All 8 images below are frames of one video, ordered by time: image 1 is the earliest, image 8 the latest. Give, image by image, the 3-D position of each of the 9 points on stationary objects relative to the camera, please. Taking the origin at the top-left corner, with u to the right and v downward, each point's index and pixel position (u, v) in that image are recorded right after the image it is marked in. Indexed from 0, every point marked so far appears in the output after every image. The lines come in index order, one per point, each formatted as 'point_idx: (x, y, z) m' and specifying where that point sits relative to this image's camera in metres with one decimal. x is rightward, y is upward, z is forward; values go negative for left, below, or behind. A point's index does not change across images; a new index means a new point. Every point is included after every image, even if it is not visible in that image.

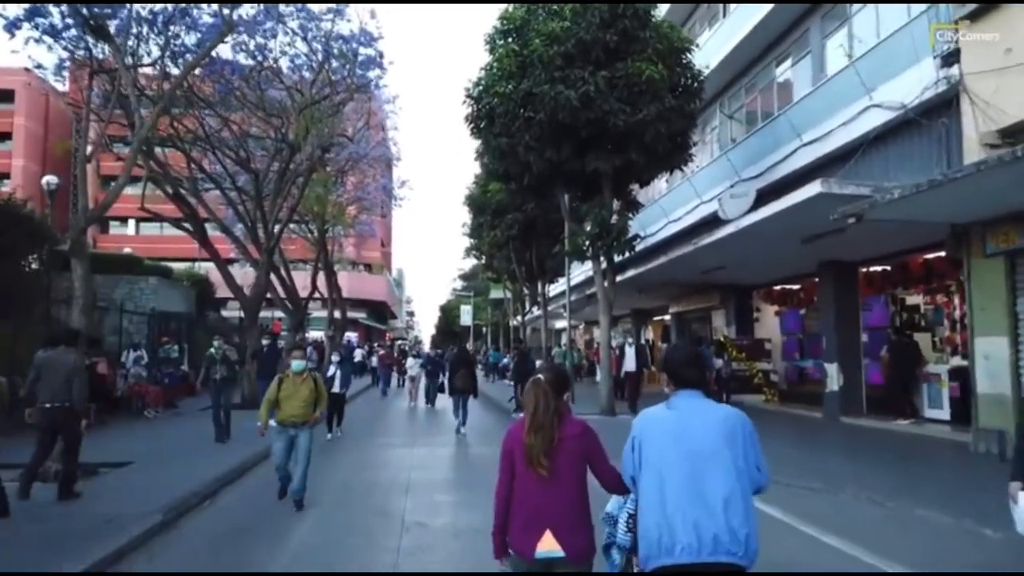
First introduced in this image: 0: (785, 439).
0: (+5.0, -2.8, +18.0) m
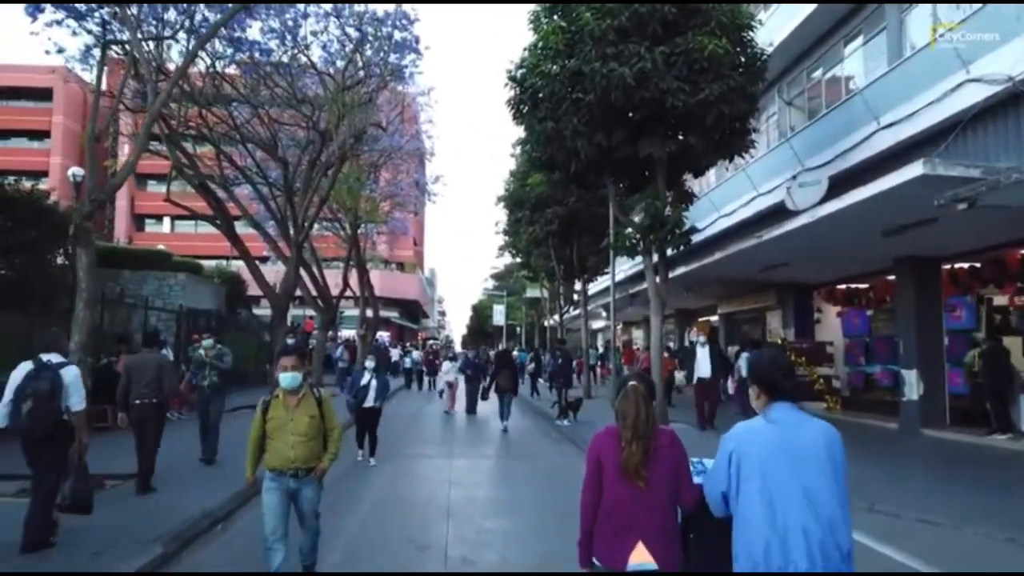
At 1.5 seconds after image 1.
0: (+5.7, -2.8, +16.2) m
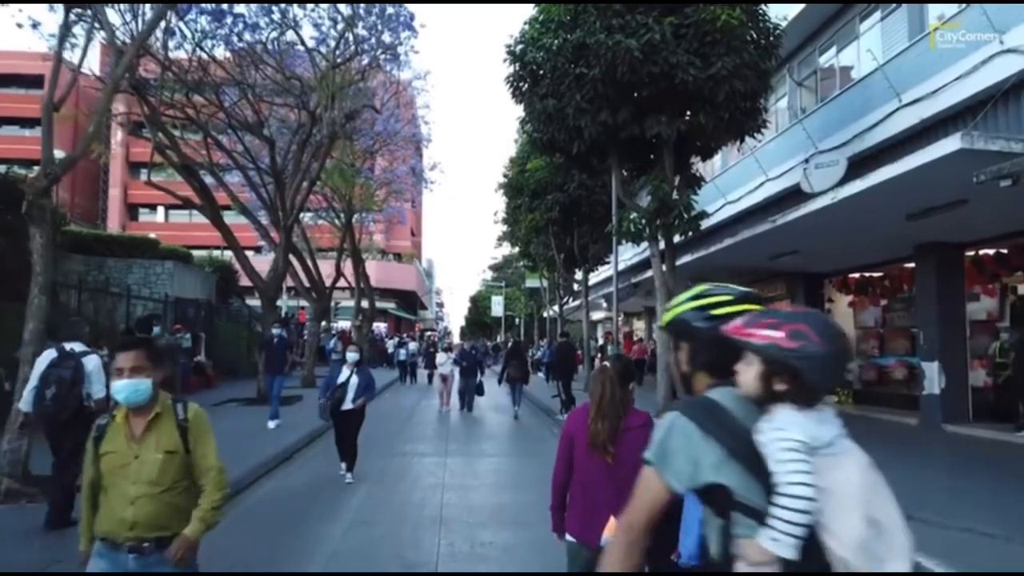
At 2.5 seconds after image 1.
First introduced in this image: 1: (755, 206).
0: (+5.7, -2.6, +15.3) m
1: (+4.6, +1.6, +19.0) m
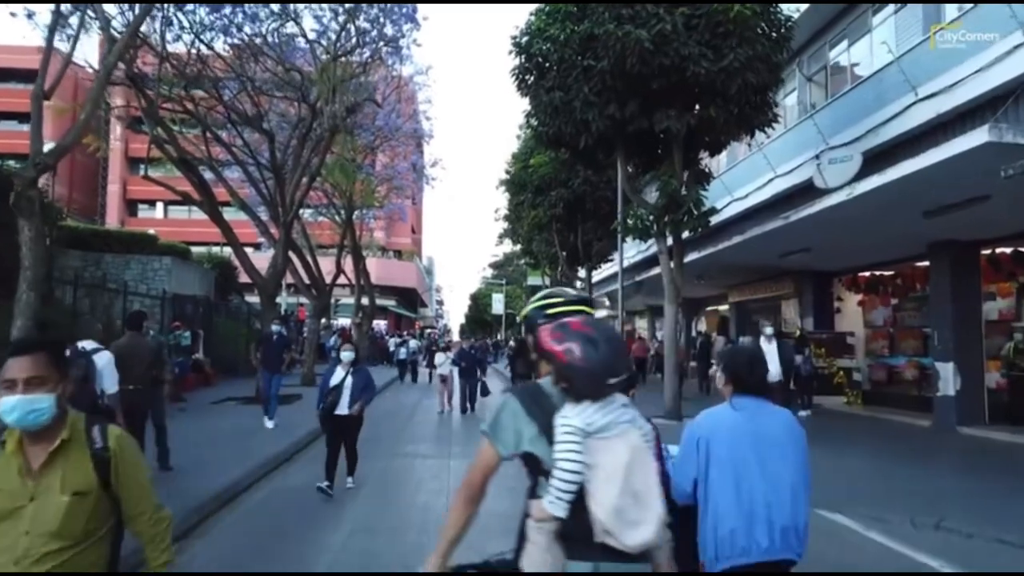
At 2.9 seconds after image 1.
0: (+5.8, -2.6, +14.9) m
1: (+4.7, +1.6, +18.6) m
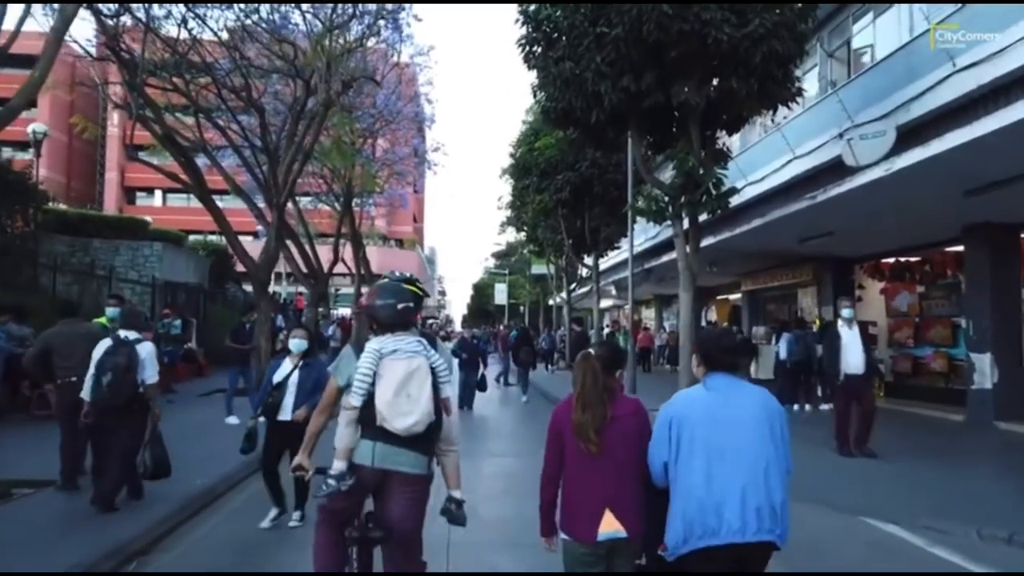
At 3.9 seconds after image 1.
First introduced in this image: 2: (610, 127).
0: (+5.9, -2.4, +13.9) m
1: (+4.8, +1.9, +17.5) m
2: (+1.7, +2.8, +17.3) m
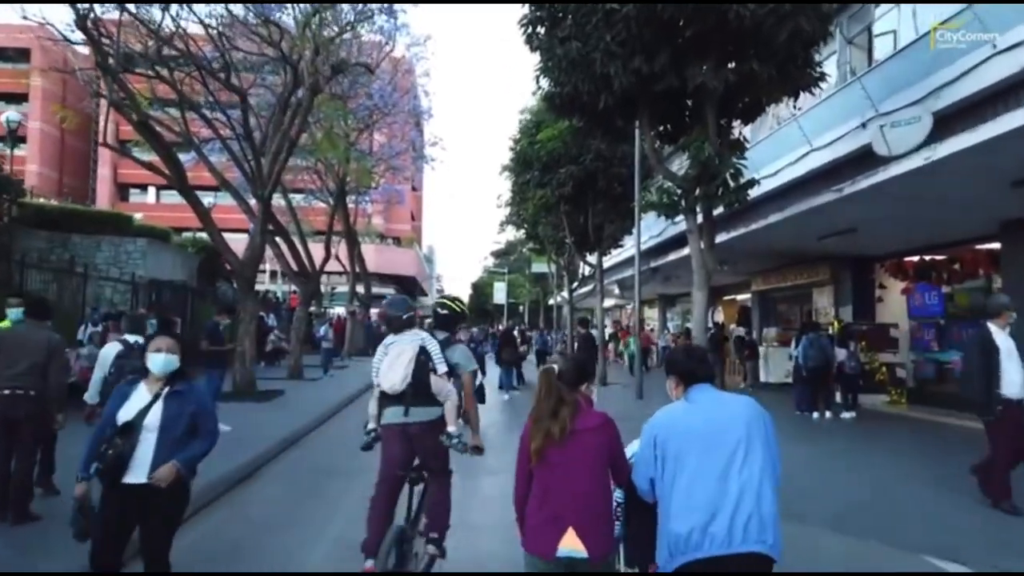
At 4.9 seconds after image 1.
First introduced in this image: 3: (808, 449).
0: (+5.9, -2.4, +12.7) m
1: (+4.8, +1.9, +16.3) m
2: (+1.7, +2.8, +16.1) m
3: (+4.7, -2.6, +15.9) m
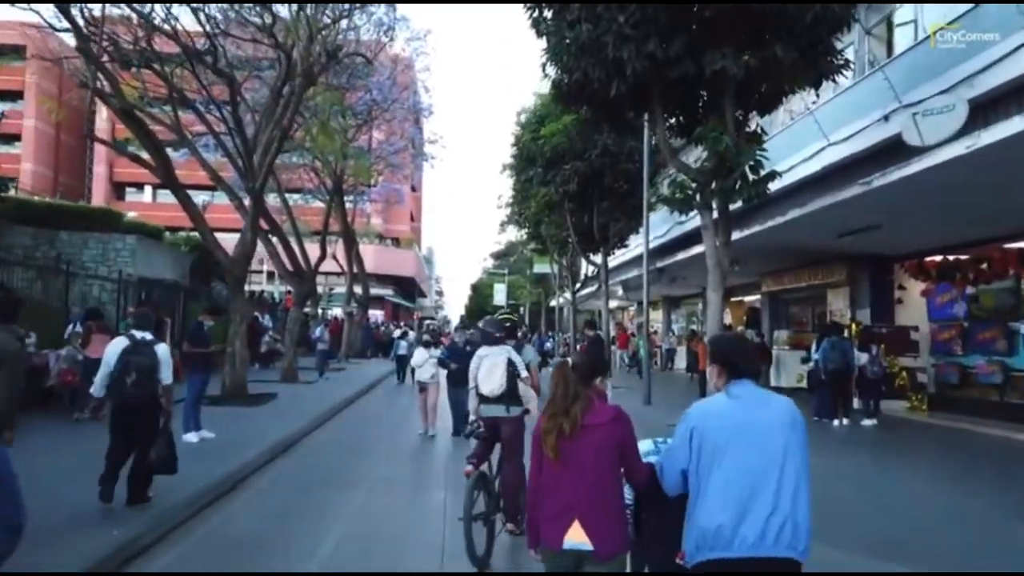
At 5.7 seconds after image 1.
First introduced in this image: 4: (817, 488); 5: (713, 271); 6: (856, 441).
0: (+5.9, -2.4, +11.8) m
1: (+4.9, +1.9, +15.5) m
2: (+1.8, +2.8, +15.2) m
3: (+4.8, -2.6, +15.0) m
4: (+3.9, -2.5, +12.8) m
5: (+3.0, +0.3, +14.9) m
6: (+5.6, -2.5, +16.1) m
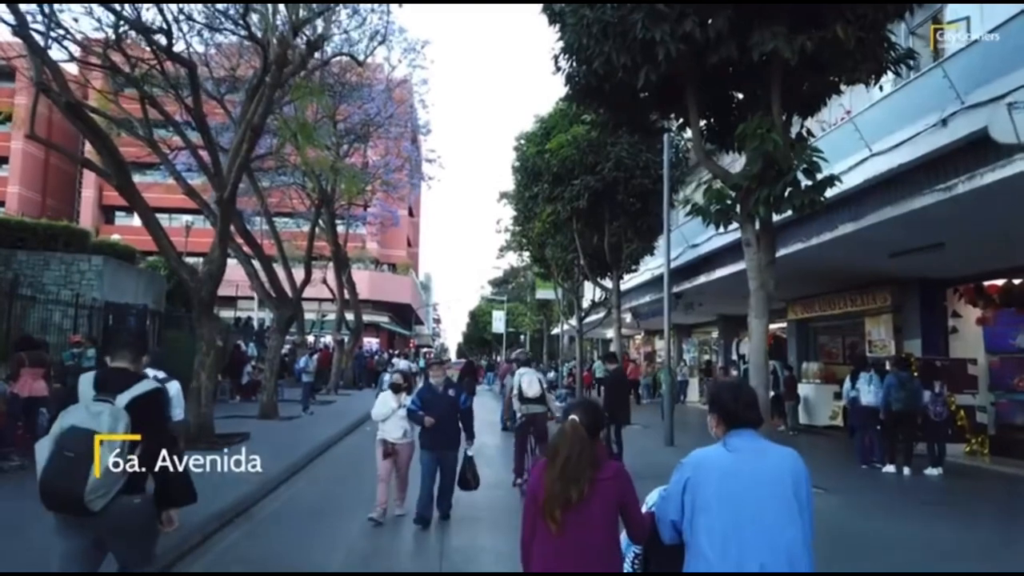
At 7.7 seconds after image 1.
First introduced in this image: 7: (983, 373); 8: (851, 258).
0: (+6.0, -2.6, +9.5) m
1: (+5.0, +1.5, +13.3) m
2: (+1.9, +2.5, +13.0) m
3: (+4.9, -2.9, +12.7) m
4: (+4.0, -2.8, +10.5) m
5: (+3.1, -0.1, +12.7) m
6: (+5.6, -2.9, +13.8) m
7: (+8.1, -1.5, +17.0) m
8: (+5.5, +0.5, +16.2) m
